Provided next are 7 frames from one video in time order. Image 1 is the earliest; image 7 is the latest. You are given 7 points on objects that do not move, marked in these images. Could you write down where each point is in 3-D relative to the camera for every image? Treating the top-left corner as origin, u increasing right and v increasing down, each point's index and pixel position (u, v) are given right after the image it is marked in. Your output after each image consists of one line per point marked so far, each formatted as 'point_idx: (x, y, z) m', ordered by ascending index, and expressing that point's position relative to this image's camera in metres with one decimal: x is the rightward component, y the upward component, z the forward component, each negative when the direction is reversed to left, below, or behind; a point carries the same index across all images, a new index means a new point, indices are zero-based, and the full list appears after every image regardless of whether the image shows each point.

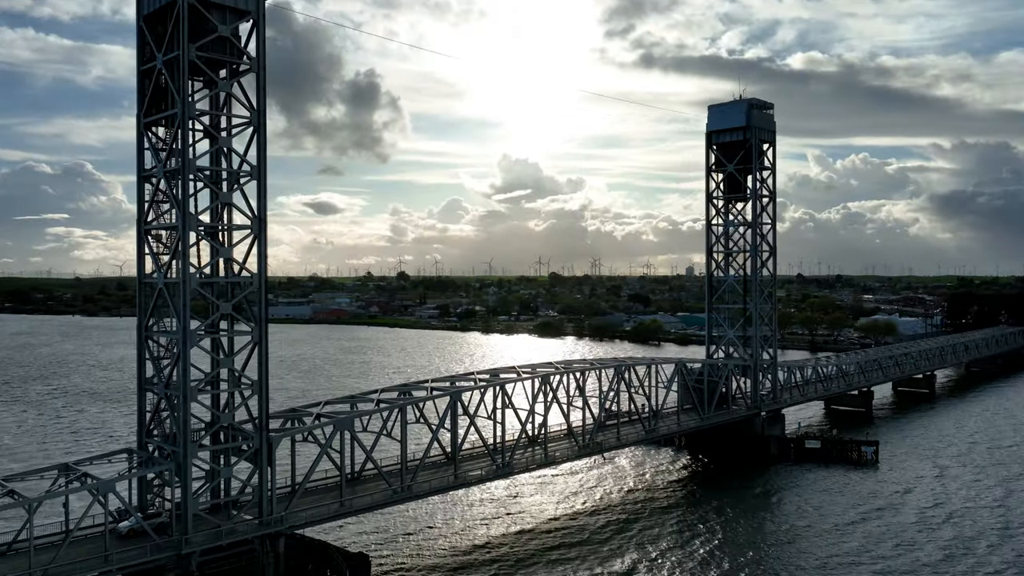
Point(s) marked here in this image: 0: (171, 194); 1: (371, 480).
0: (-5.1, +1.4, +11.8) m
1: (-2.6, -3.6, +14.5) m
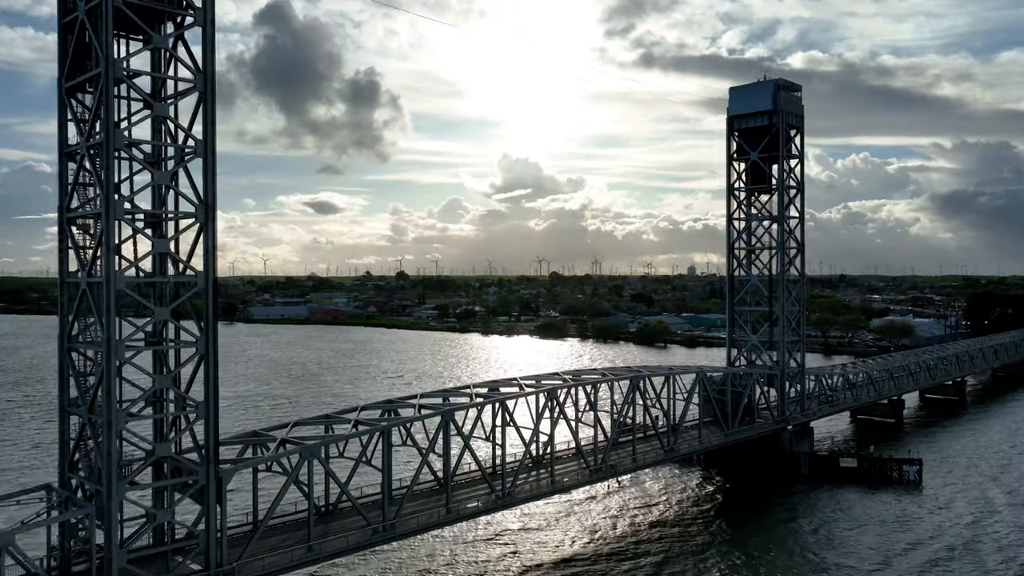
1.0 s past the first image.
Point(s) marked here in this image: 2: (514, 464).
0: (-5.1, +1.4, +9.6) m
1: (-2.6, -3.6, +12.3) m
2: (0.0, -3.5, +15.5) m
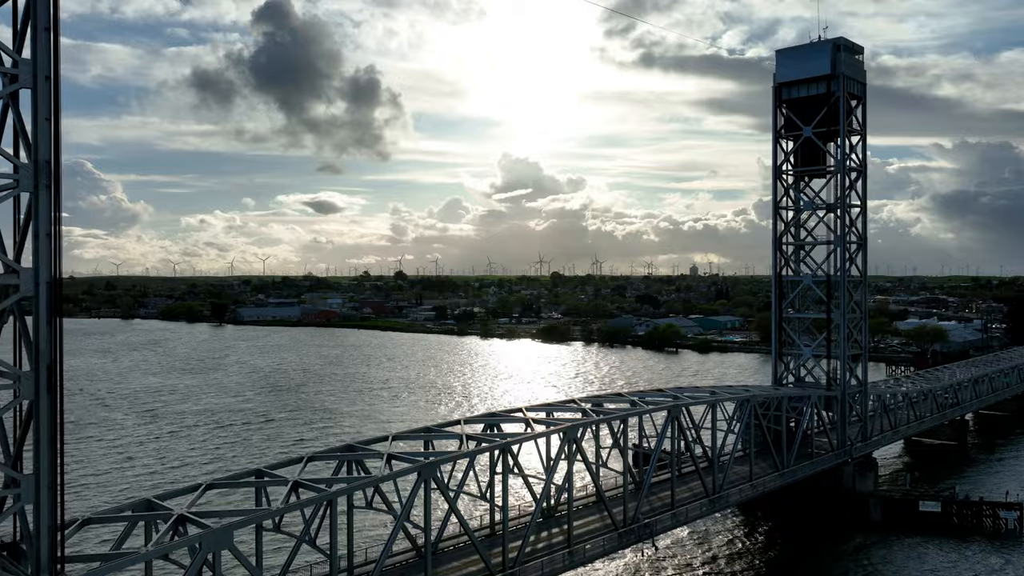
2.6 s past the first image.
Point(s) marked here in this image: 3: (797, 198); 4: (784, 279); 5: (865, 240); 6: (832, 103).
0: (-5.1, +1.4, +6.0) m
1: (-2.5, -3.6, +8.6) m
2: (+0.1, -3.6, +11.8) m
3: (+6.7, +2.1, +18.5) m
4: (+6.3, +0.2, +18.2) m
5: (+8.1, +1.1, +18.0) m
6: (+7.1, +4.1, +17.4) m
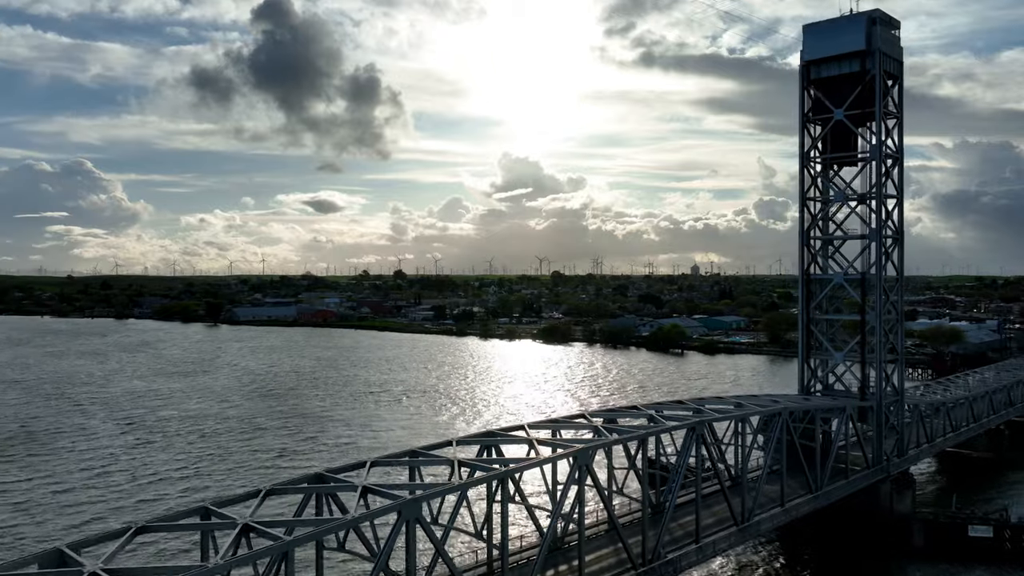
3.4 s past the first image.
0: (-5.0, +1.4, +4.3) m
1: (-2.5, -3.6, +7.0) m
2: (+0.1, -3.5, +10.1) m
3: (+6.7, +2.1, +16.8) m
4: (+6.3, +0.2, +16.5) m
5: (+8.1, +1.1, +16.4) m
6: (+7.1, +4.1, +15.7) m
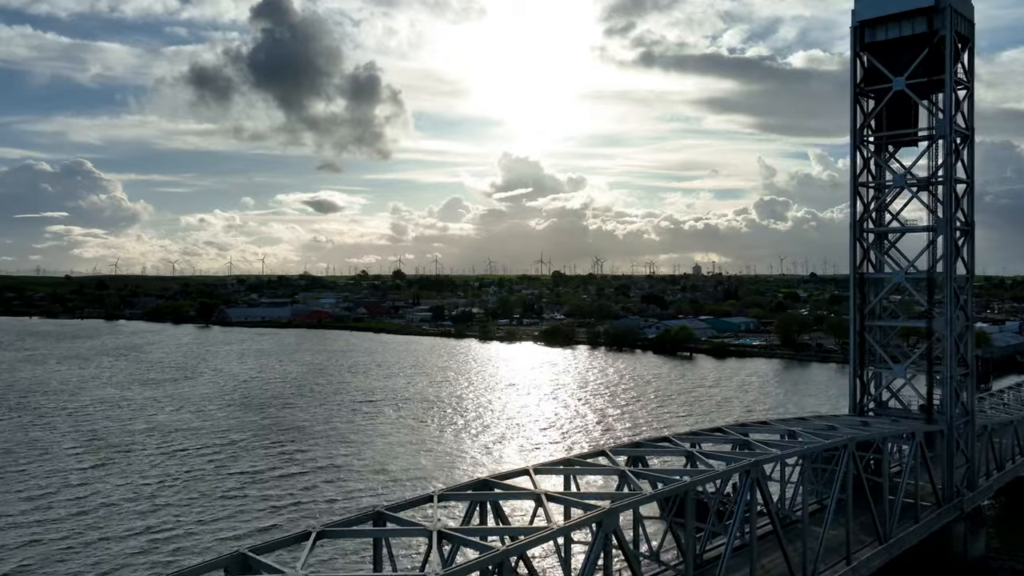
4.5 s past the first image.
0: (-5.0, +1.3, +1.8) m
1: (-2.5, -3.6, +4.5) m
2: (+0.1, -3.6, +7.6) m
3: (+6.7, +2.1, +14.3) m
4: (+6.3, +0.2, +14.0) m
5: (+8.1, +1.1, +13.9) m
6: (+7.1, +4.1, +13.2) m
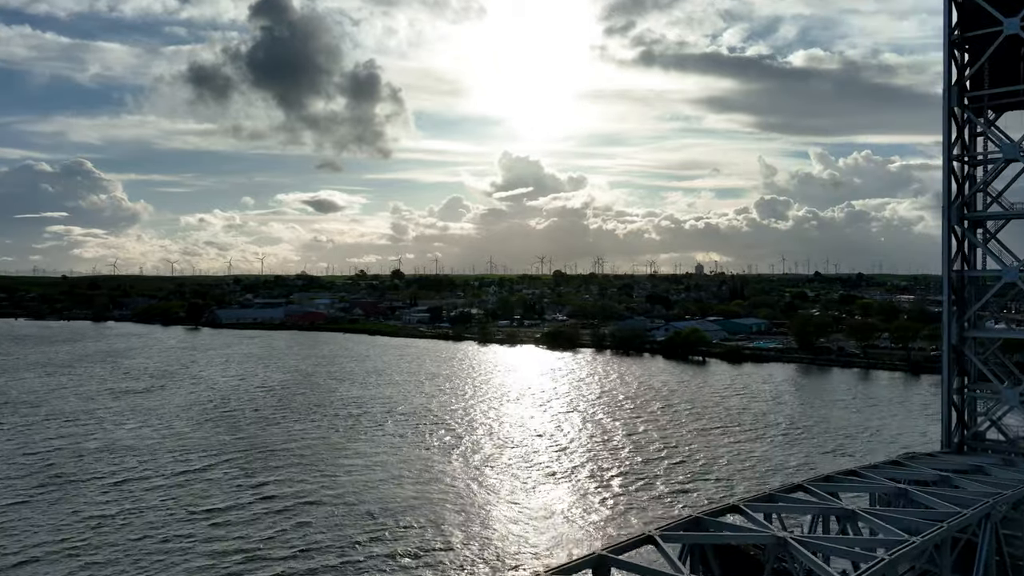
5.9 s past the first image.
0: (-5.0, +1.3, -1.2) m
1: (-2.5, -3.7, +1.5) m
2: (+0.1, -3.6, +4.6) m
3: (+6.7, +2.1, +11.3) m
4: (+6.3, +0.2, +11.0) m
5: (+8.1, +1.1, +10.8) m
6: (+7.1, +4.1, +10.2) m
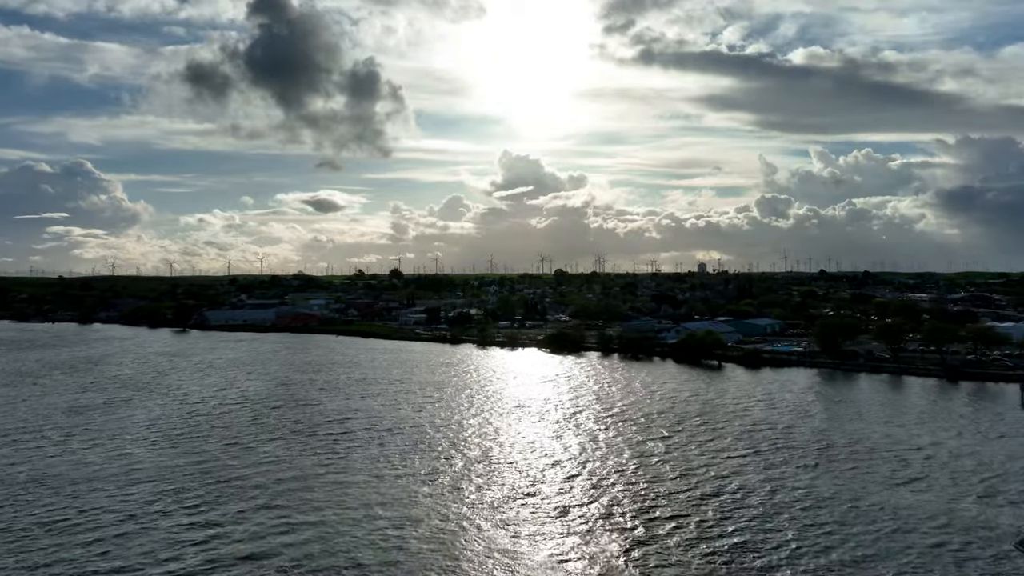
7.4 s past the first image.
0: (-5.0, +1.2, -4.6) m
1: (-2.4, -3.7, -1.9) m
2: (+0.2, -3.6, +1.2) m
3: (+6.8, +2.1, +7.9) m
4: (+6.4, +0.2, +7.6) m
5: (+8.2, +1.1, +7.4) m
6: (+7.1, +4.1, +6.8) m
